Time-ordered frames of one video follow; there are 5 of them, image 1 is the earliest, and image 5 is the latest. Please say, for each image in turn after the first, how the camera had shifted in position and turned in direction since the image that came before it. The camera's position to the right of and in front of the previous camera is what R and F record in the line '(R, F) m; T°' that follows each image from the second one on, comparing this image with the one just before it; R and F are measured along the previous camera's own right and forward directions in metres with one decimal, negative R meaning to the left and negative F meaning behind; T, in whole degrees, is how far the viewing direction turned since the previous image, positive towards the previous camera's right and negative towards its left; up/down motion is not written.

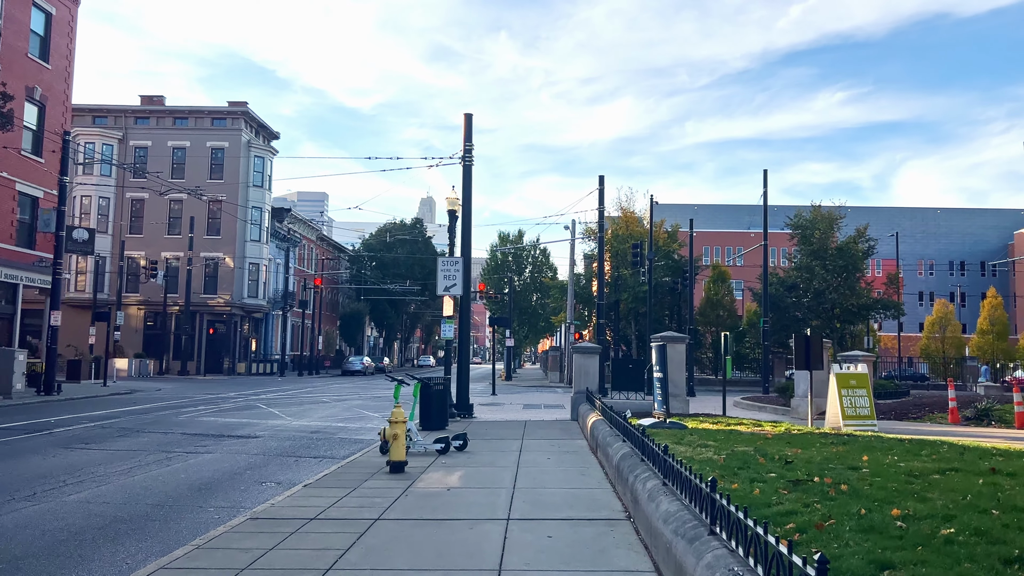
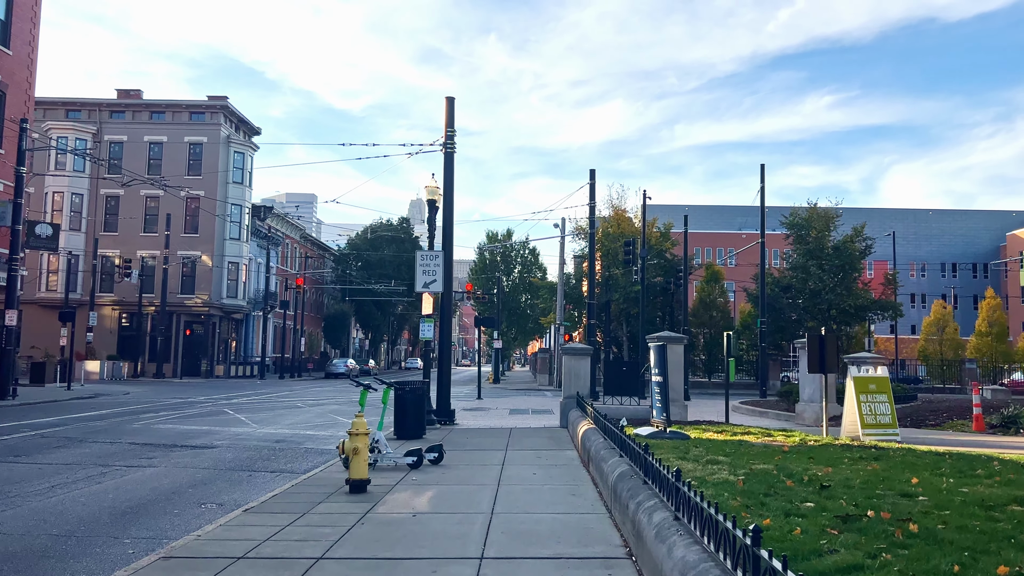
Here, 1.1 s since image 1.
(+0.1, +1.5) m; +1°
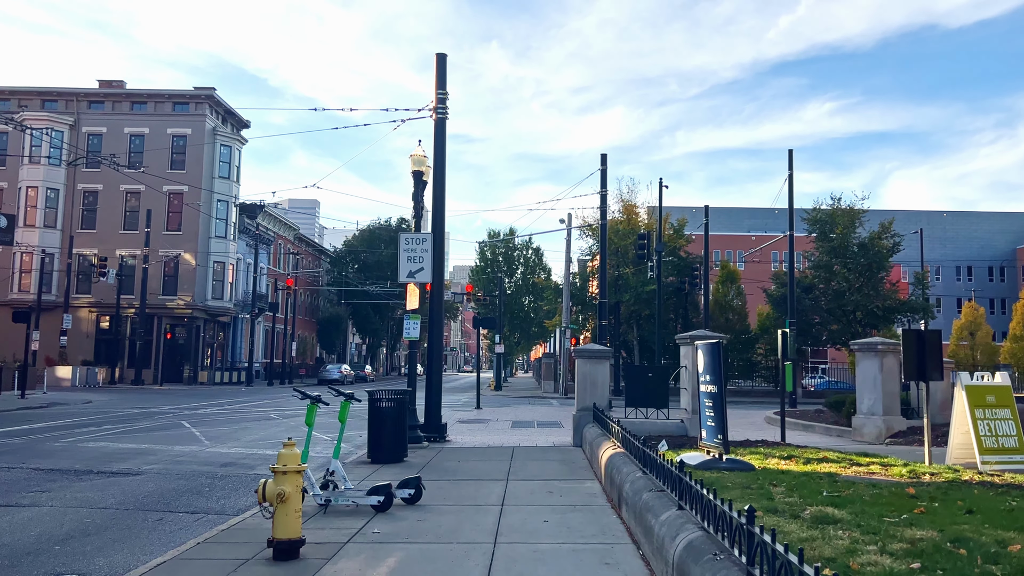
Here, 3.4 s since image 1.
(0.0, +3.1) m; 0°
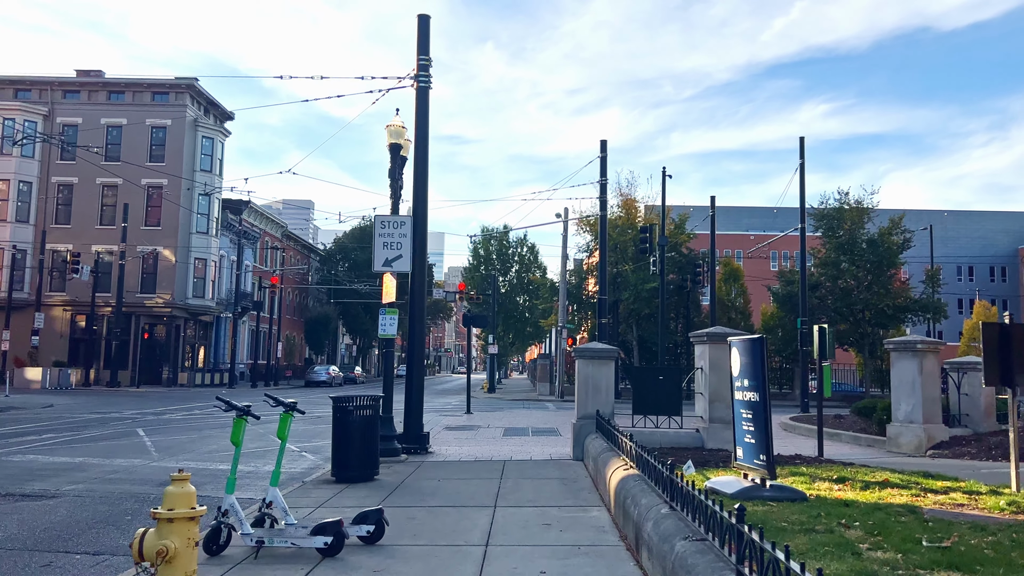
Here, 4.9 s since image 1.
(+0.1, +1.9) m; 0°
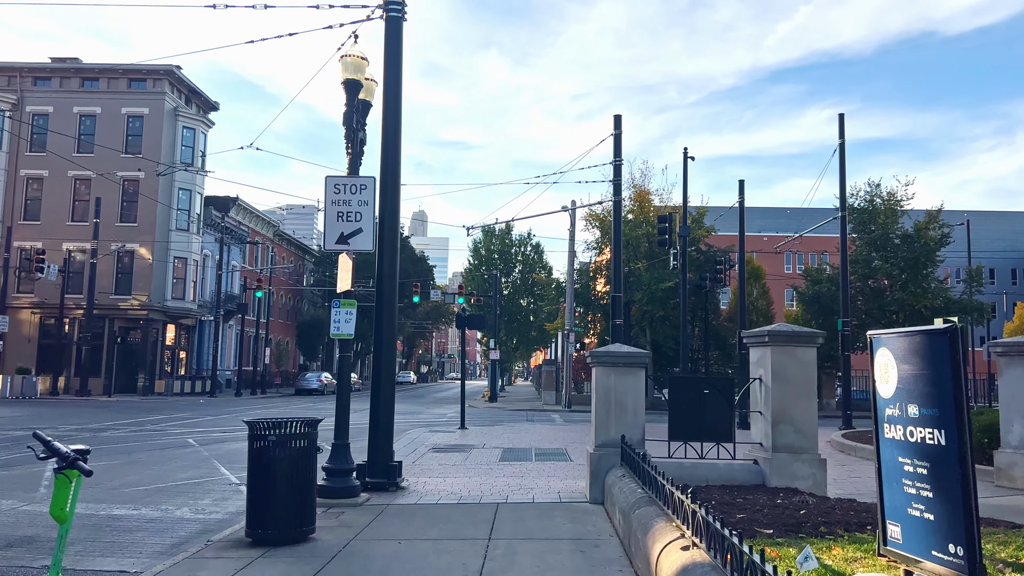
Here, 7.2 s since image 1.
(+0.1, +3.2) m; 0°
